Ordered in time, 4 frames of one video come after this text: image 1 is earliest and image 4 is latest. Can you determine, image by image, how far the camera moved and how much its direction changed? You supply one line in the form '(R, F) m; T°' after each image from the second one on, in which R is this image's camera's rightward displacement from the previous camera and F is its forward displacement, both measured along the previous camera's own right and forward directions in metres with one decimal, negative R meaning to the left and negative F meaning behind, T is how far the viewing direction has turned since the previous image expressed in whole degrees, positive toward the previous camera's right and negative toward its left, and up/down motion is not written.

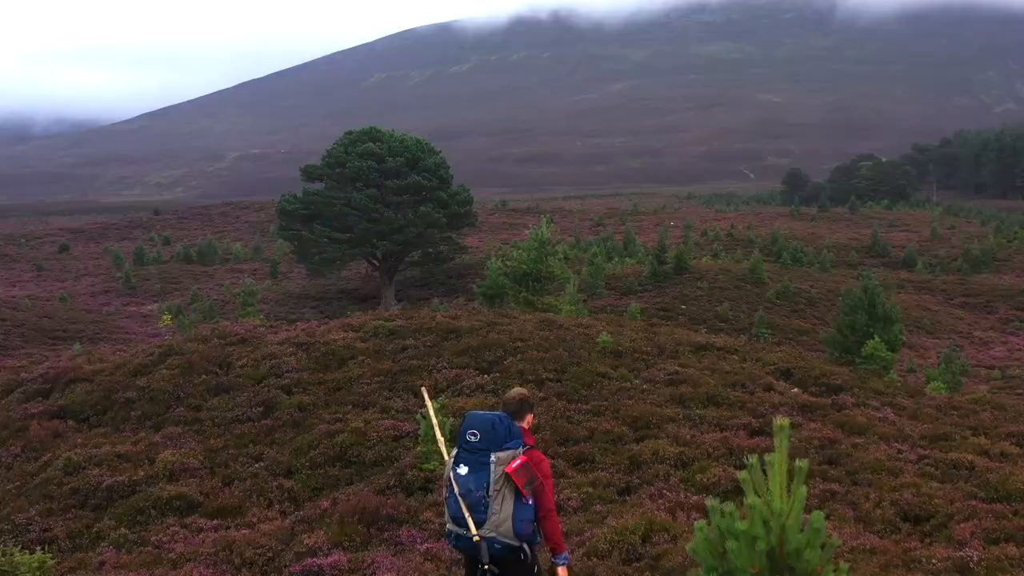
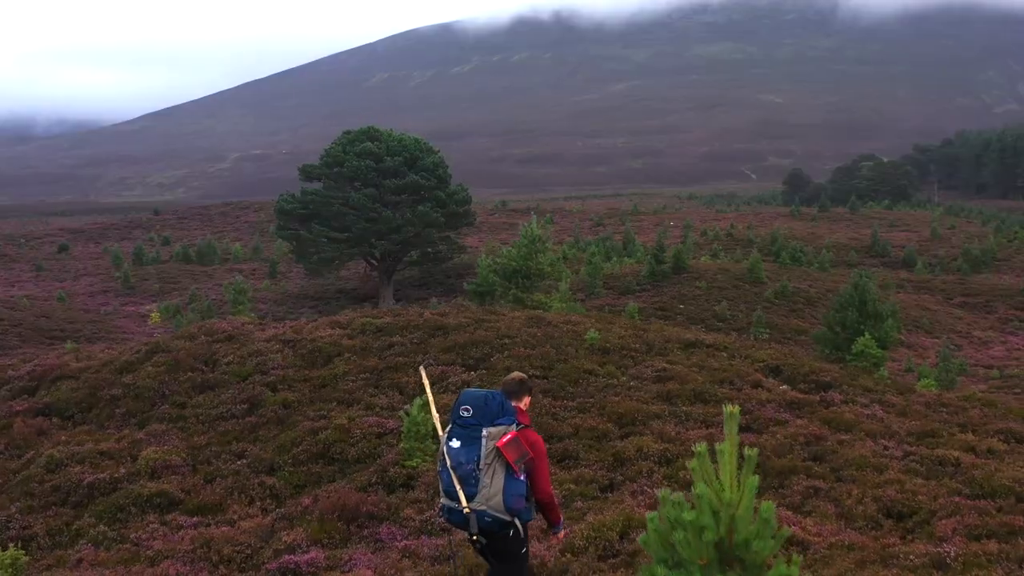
(+0.3, +0.1) m; 0°
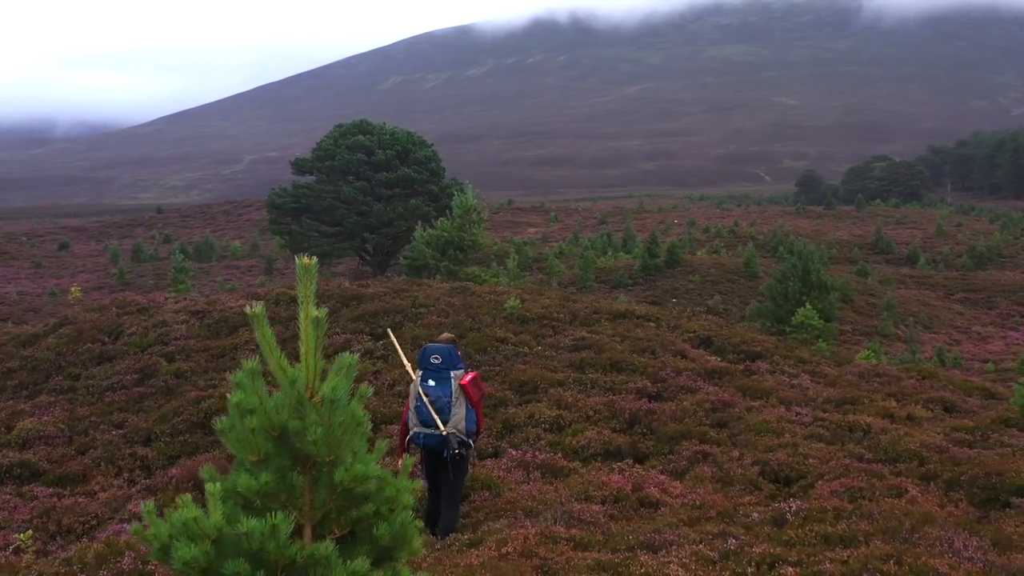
(+2.0, +0.9) m; 0°
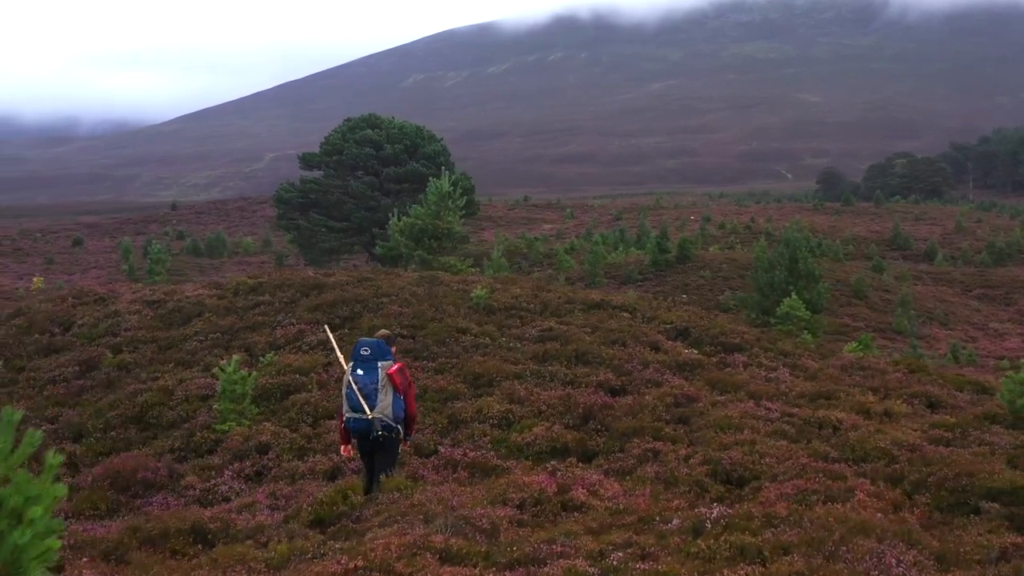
(+1.0, +0.8) m; -1°
